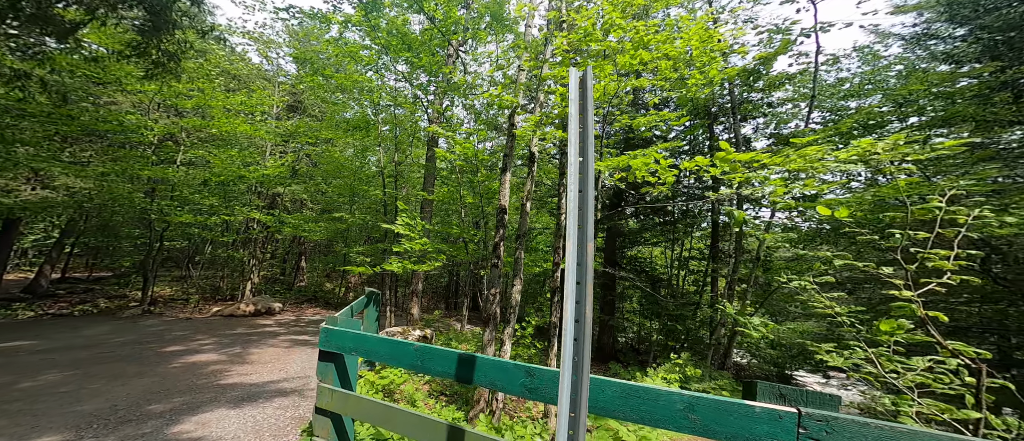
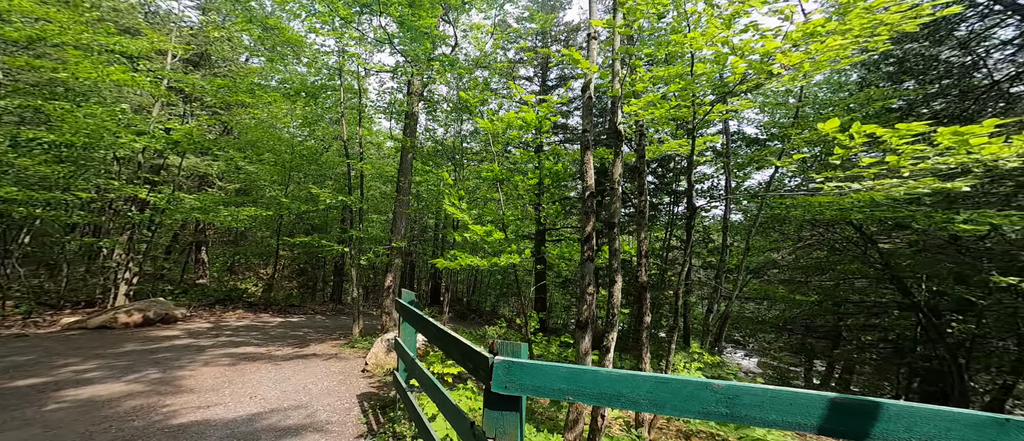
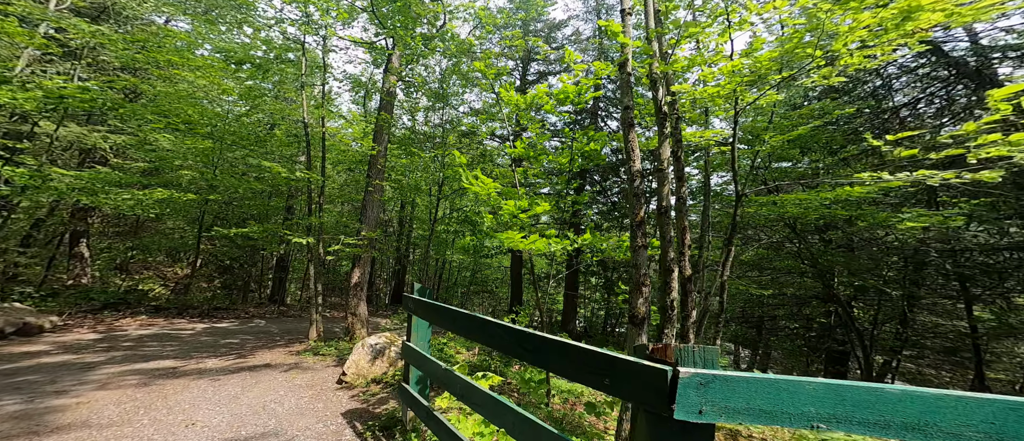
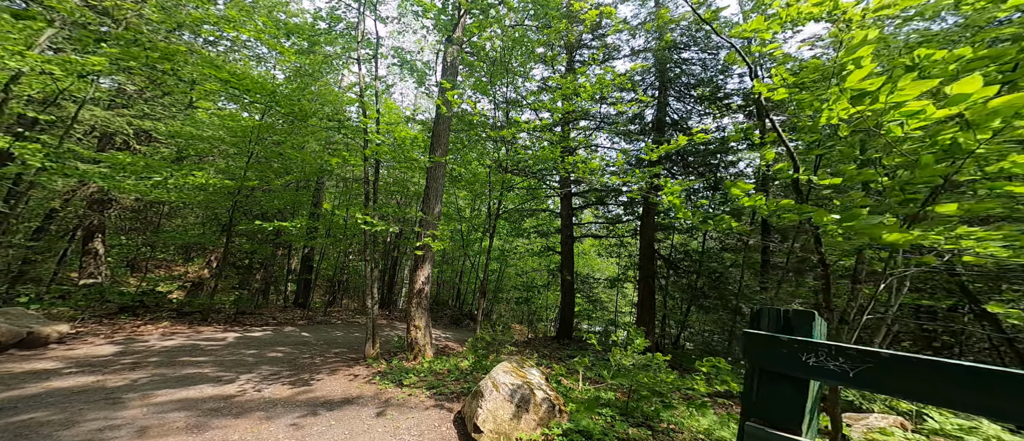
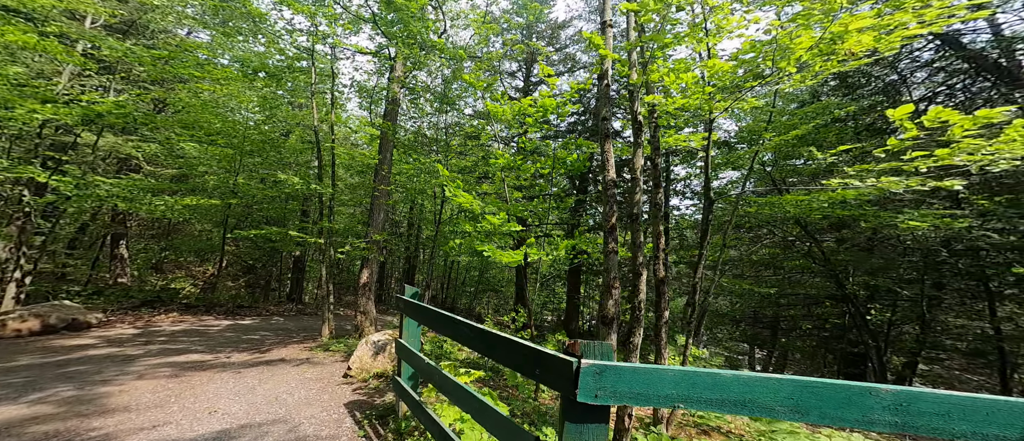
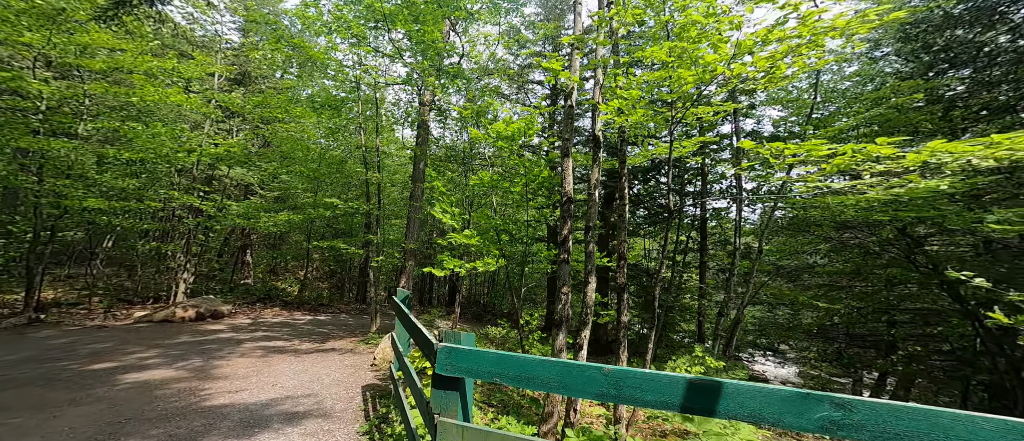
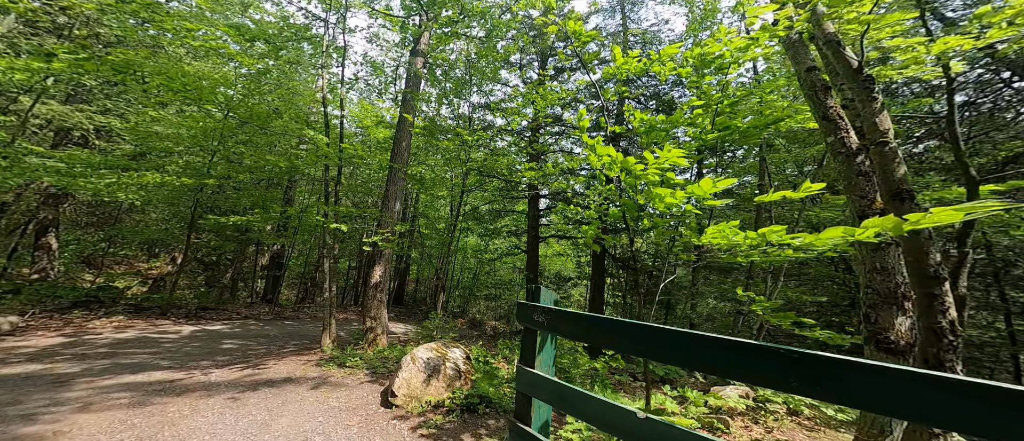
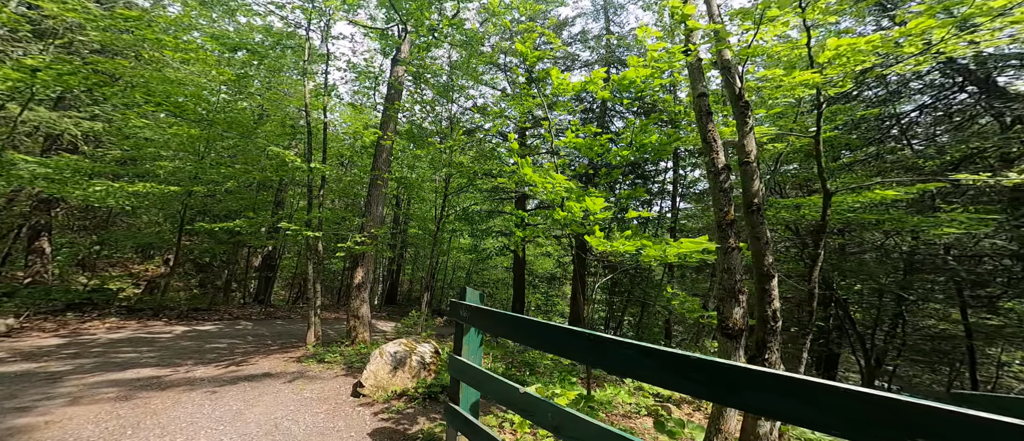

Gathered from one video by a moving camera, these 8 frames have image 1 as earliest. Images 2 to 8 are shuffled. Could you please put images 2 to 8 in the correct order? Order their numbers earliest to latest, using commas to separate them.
6, 2, 5, 3, 8, 7, 4
